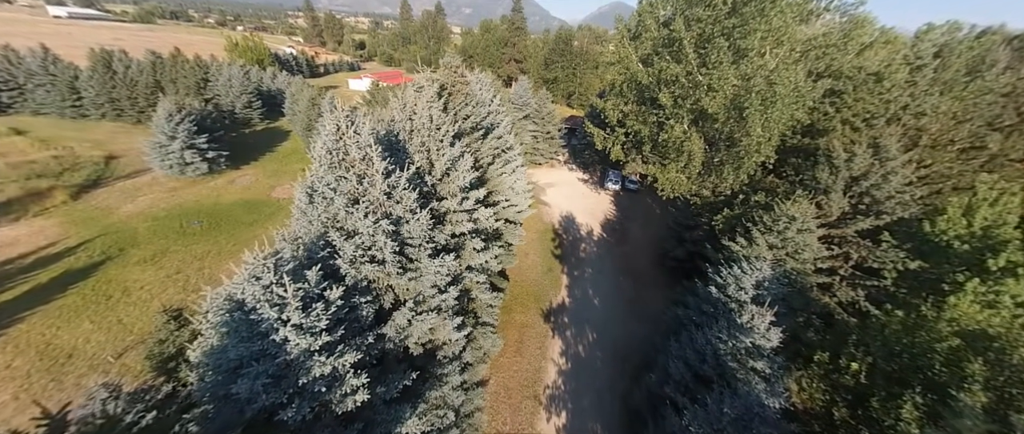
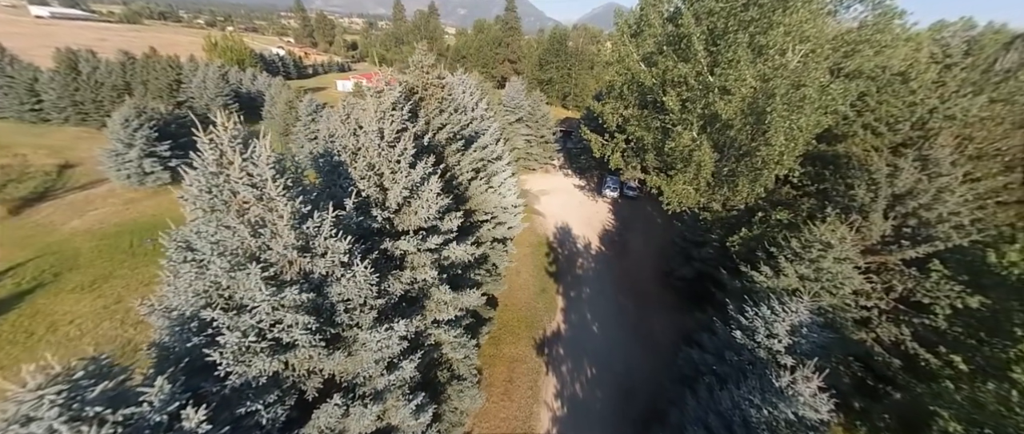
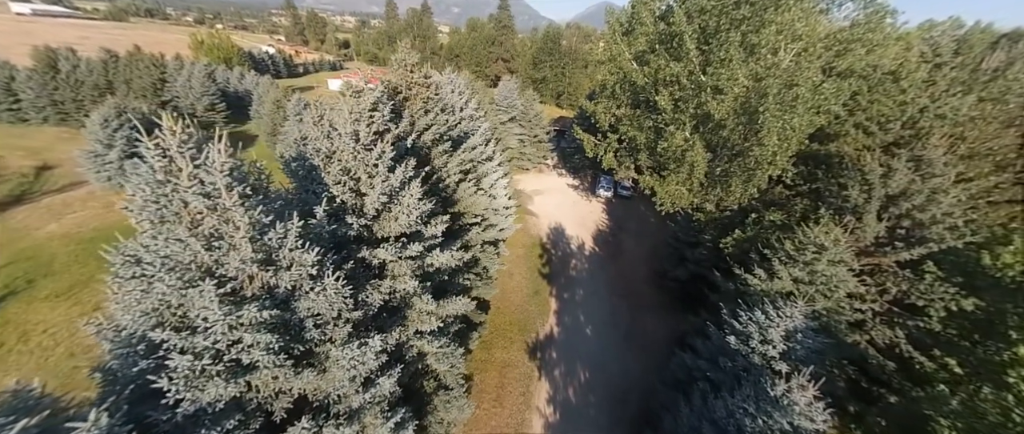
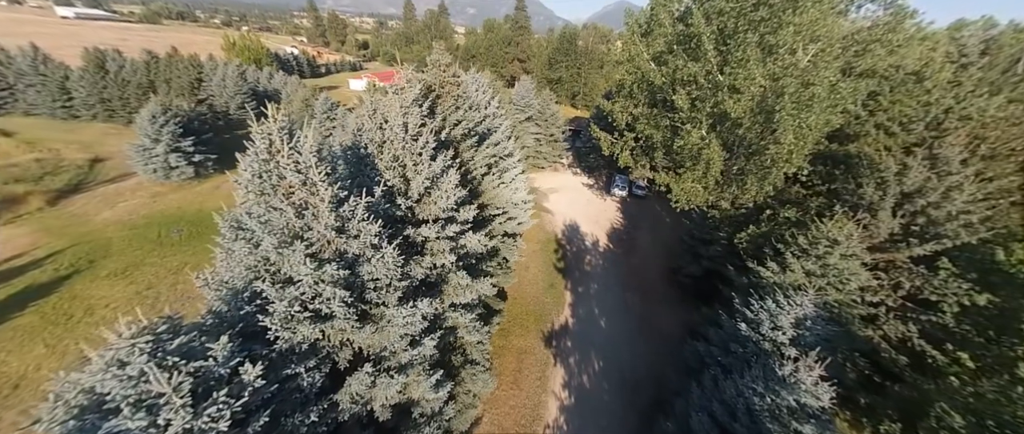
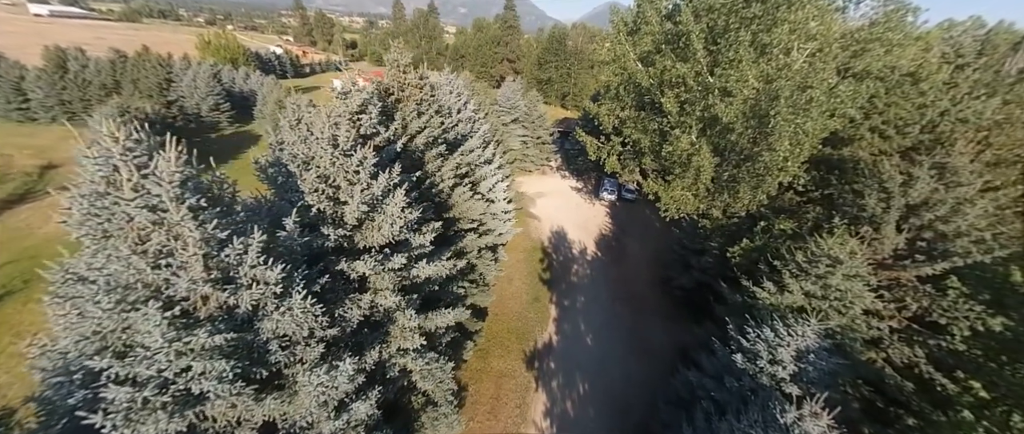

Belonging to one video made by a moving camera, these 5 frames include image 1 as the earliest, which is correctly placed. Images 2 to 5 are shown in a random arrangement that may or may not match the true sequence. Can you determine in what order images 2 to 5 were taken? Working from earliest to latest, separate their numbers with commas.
4, 2, 3, 5
